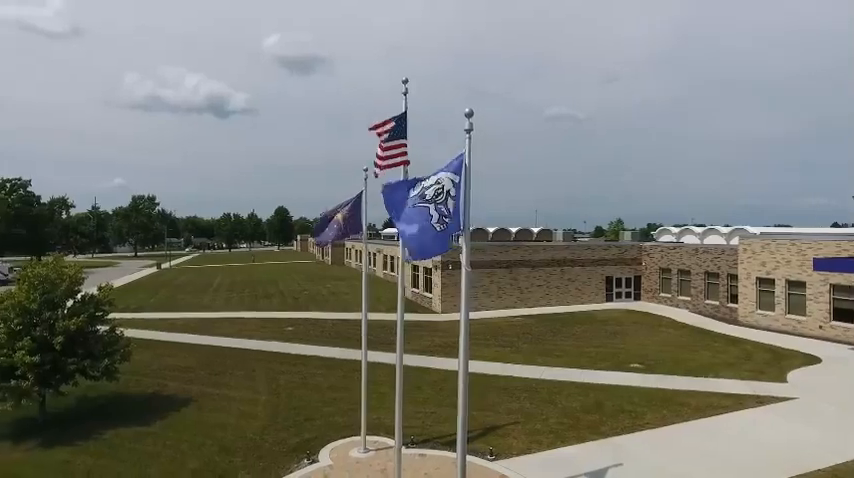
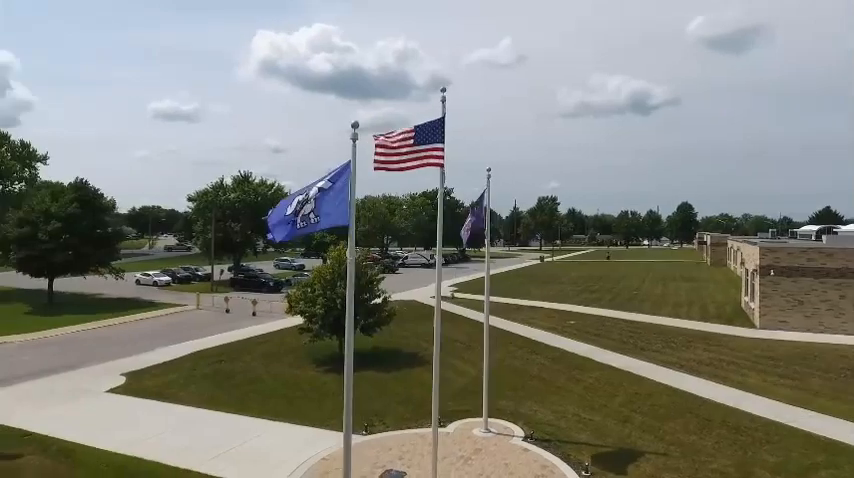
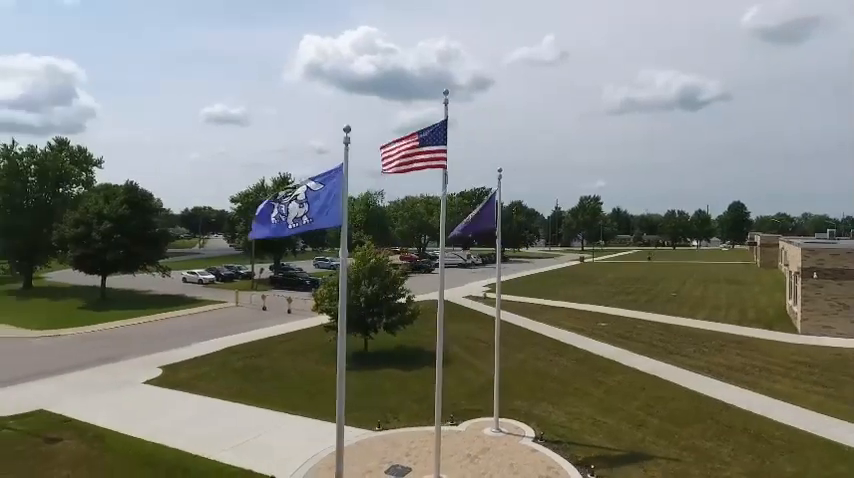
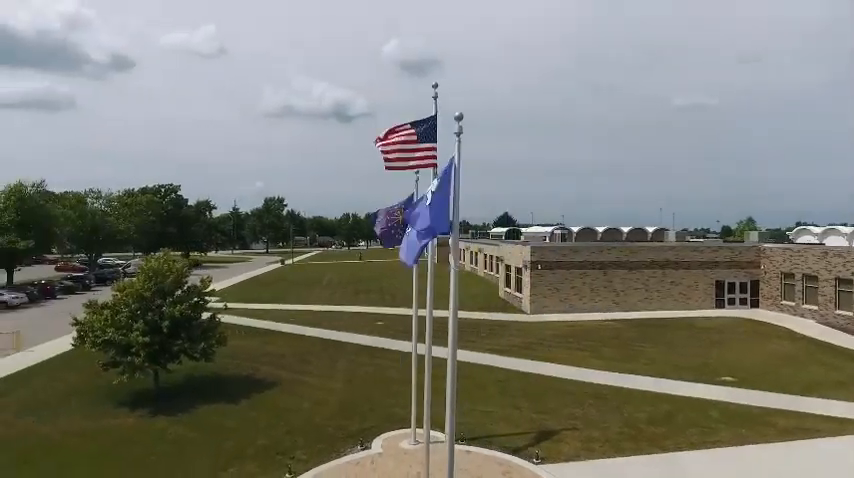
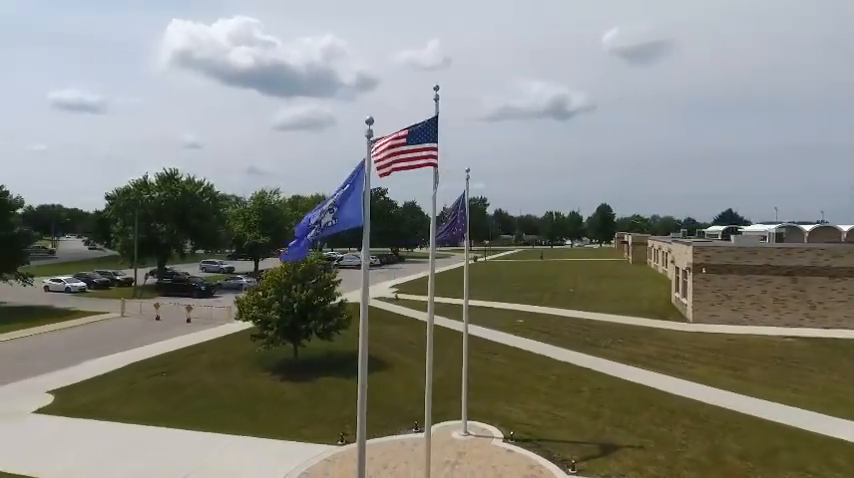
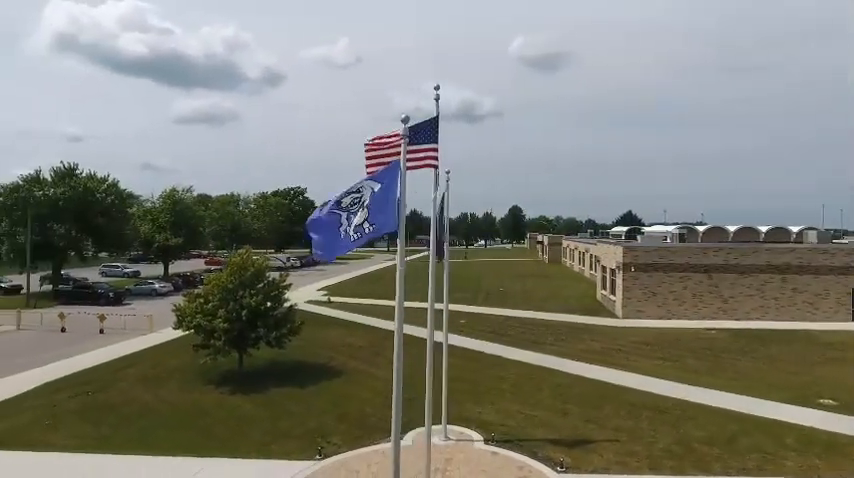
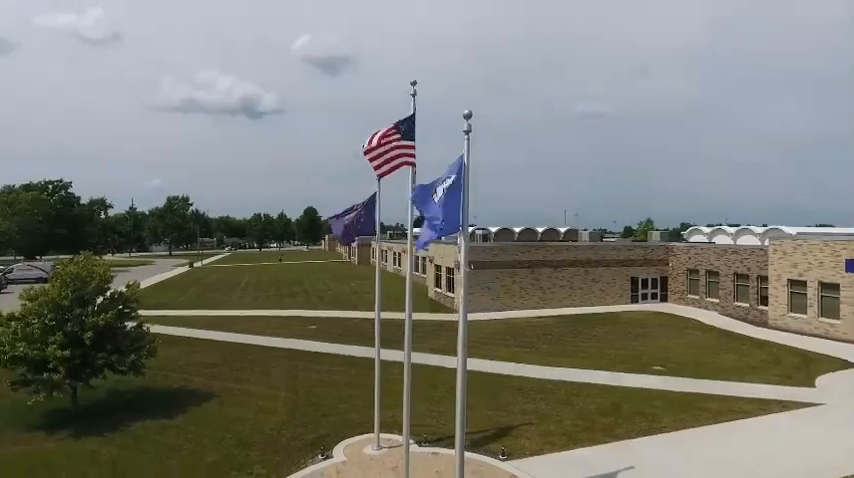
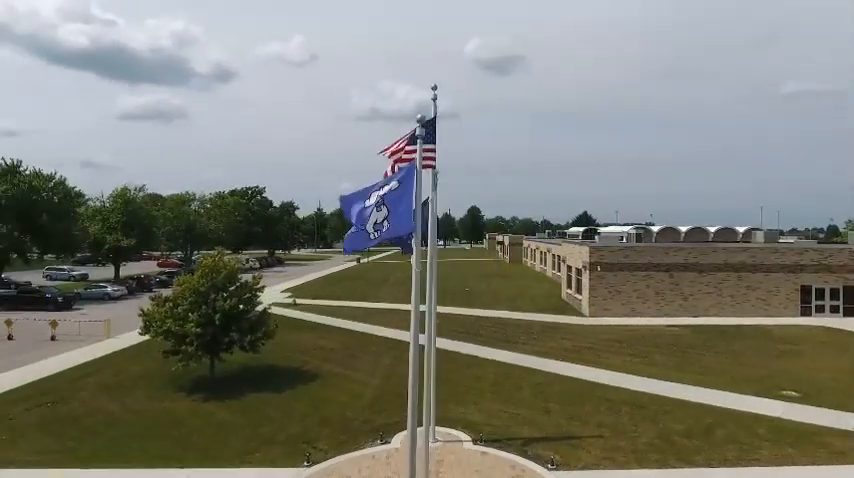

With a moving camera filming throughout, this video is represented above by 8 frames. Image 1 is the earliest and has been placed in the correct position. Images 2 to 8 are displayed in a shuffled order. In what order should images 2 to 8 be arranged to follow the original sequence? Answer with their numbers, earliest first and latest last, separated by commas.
7, 4, 8, 6, 5, 2, 3
